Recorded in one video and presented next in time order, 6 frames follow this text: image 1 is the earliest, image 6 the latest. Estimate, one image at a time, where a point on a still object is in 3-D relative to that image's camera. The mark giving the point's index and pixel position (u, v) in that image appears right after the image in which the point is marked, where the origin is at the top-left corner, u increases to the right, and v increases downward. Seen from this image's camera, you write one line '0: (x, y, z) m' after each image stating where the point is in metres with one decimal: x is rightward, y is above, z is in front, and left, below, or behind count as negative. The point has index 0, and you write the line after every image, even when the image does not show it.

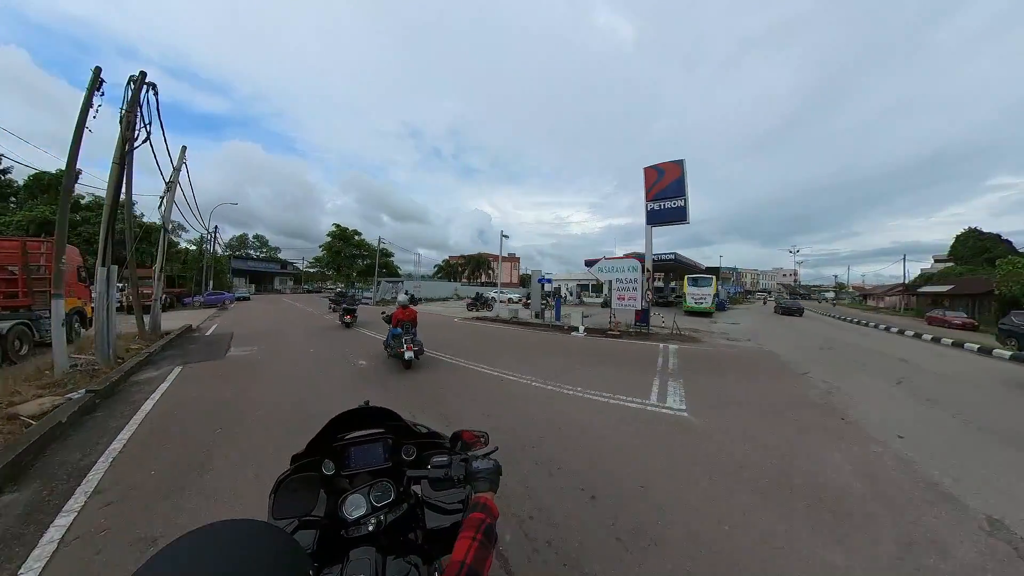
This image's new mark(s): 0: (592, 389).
0: (+2.8, -3.5, +9.1) m
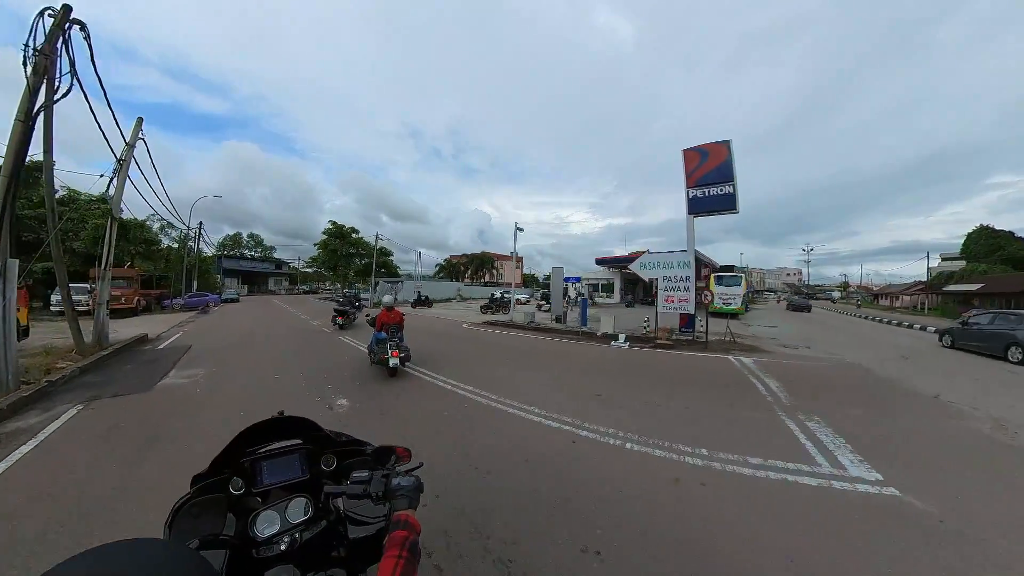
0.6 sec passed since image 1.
0: (+2.3, -3.5, +8.6) m
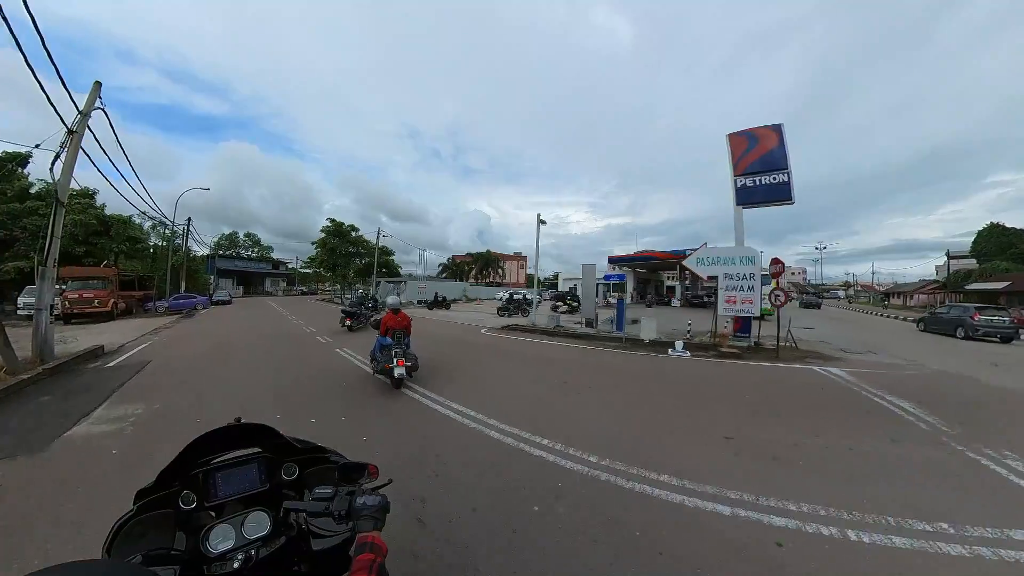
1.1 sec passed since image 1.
0: (+2.5, -3.5, +8.0) m
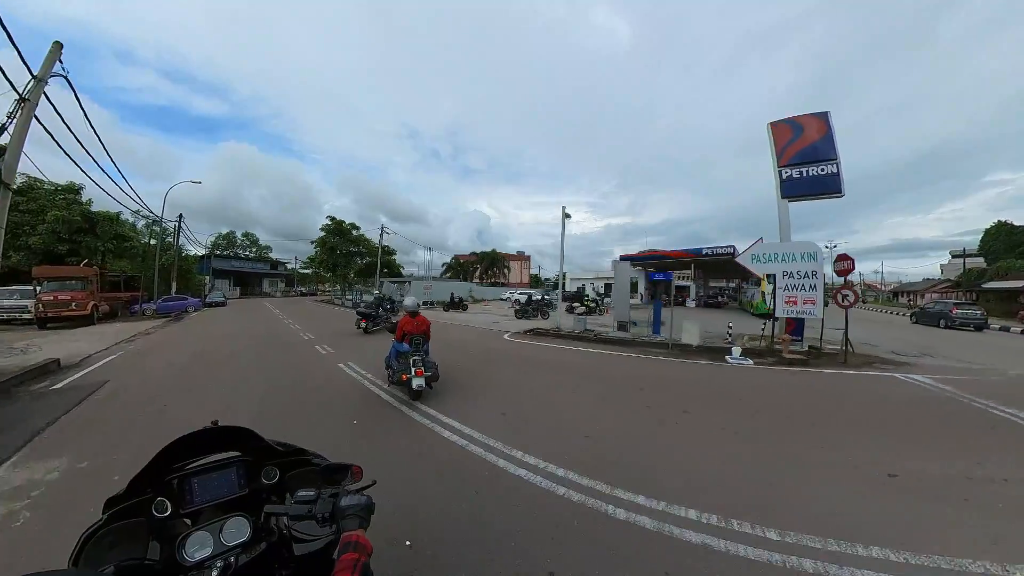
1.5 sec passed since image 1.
0: (+2.9, -3.5, +7.4) m
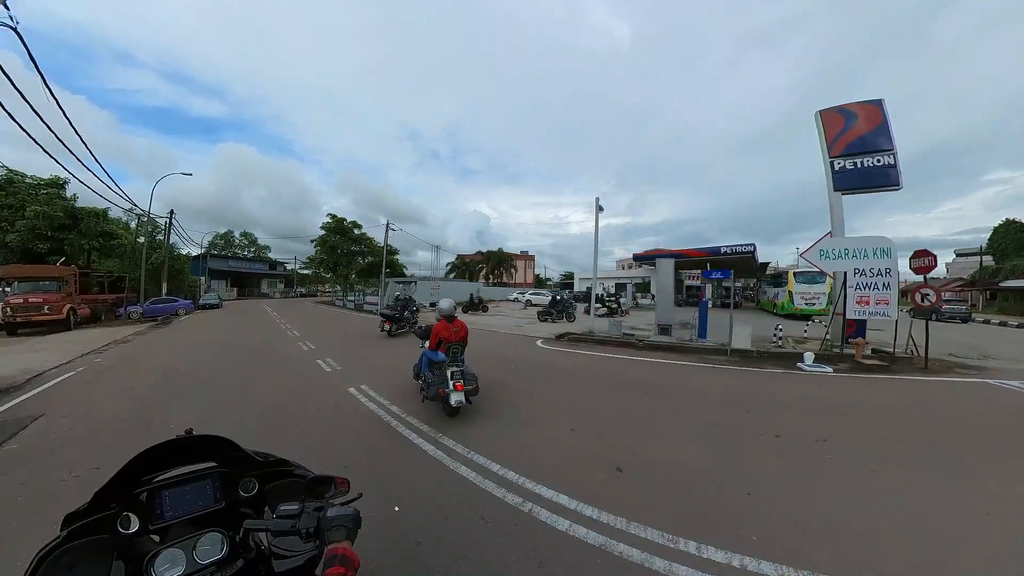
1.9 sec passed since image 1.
0: (+3.5, -3.4, +6.6) m
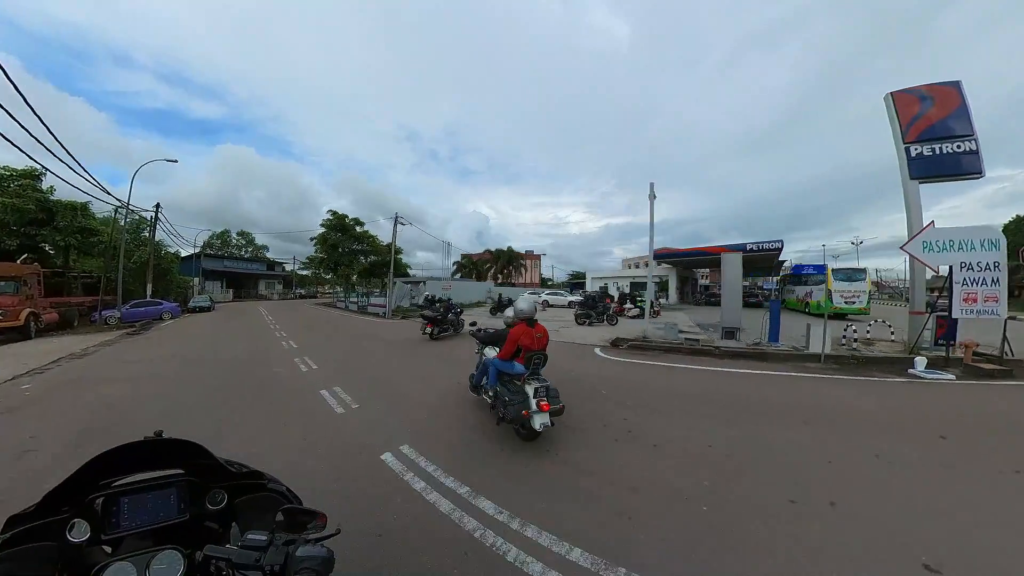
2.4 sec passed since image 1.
0: (+1.4, -3.2, +8.0) m
